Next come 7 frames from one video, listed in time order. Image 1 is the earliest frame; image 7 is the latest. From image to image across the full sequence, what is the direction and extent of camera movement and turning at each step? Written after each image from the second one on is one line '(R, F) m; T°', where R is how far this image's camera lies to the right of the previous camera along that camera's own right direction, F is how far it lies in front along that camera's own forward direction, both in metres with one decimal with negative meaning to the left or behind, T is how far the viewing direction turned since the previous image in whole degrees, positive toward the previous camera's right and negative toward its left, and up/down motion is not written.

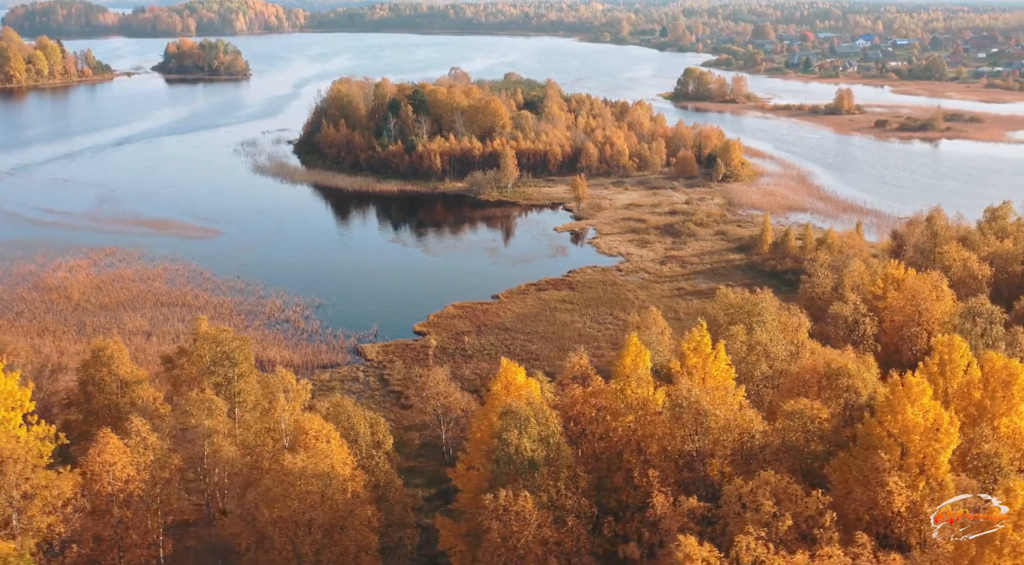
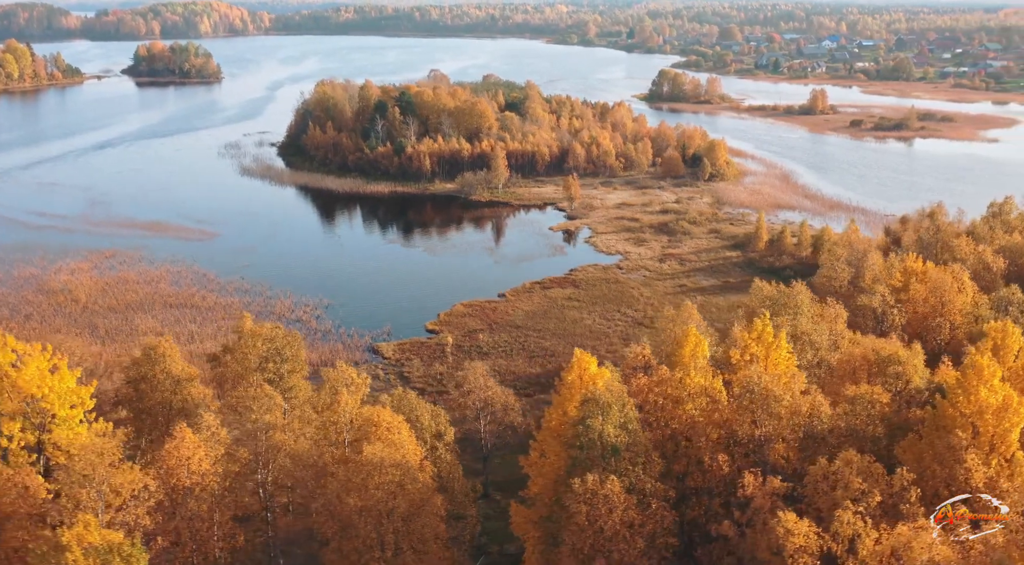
(-1.6, -0.3) m; +2°
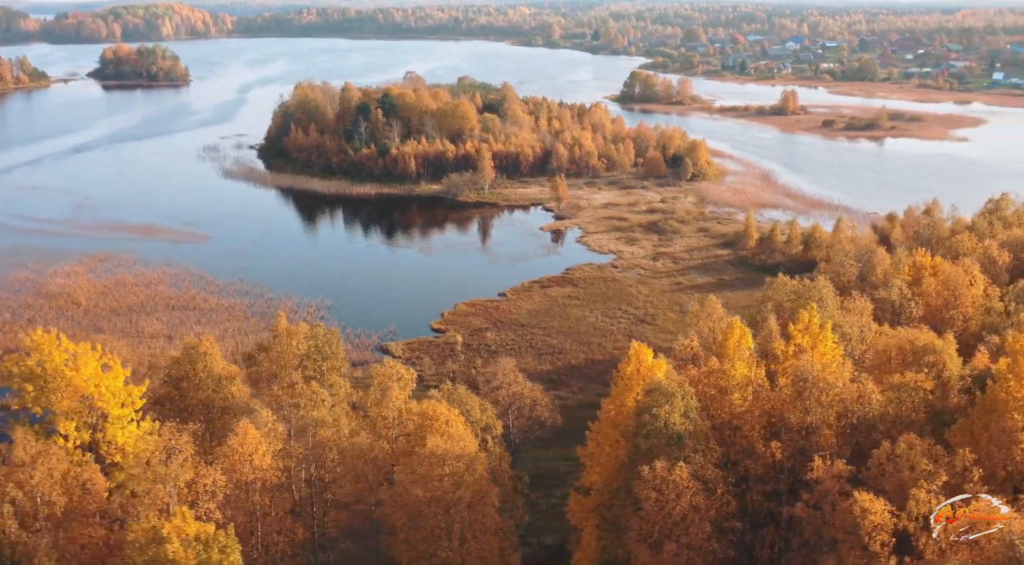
(-1.5, -0.3) m; +2°
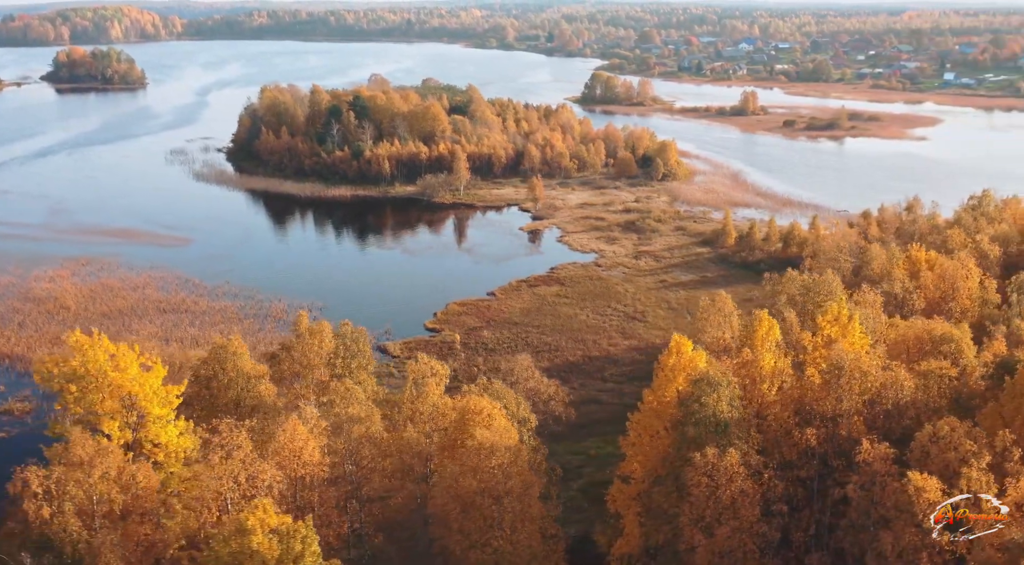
(-1.5, -0.3) m; +2°
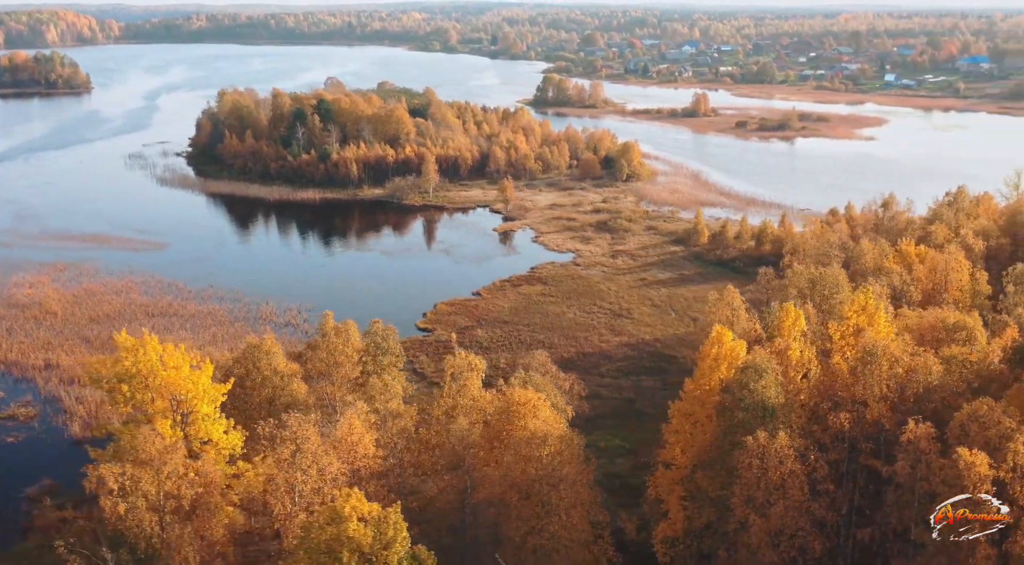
(-1.7, -0.5) m; +3°
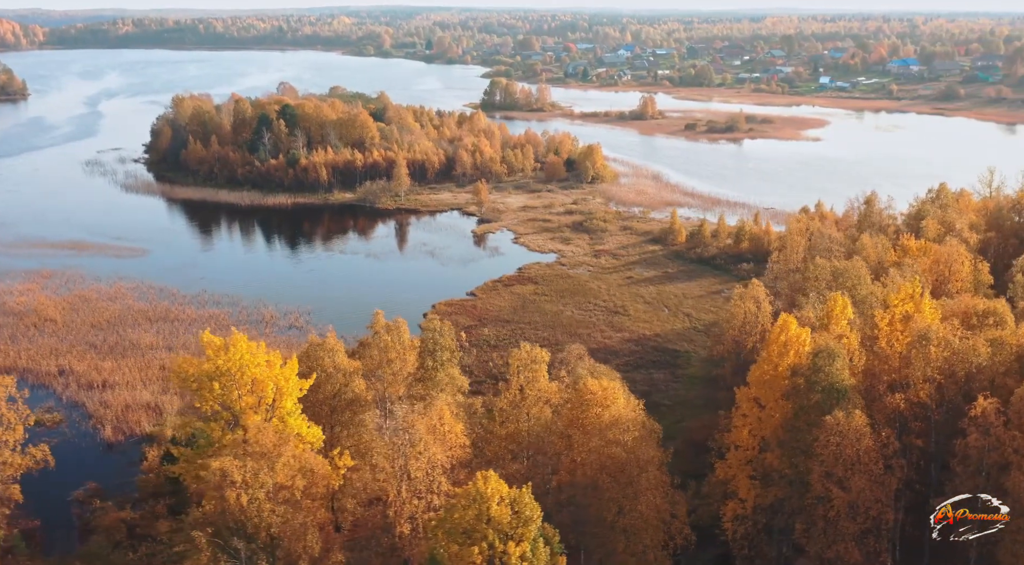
(-2.5, -0.7) m; +3°
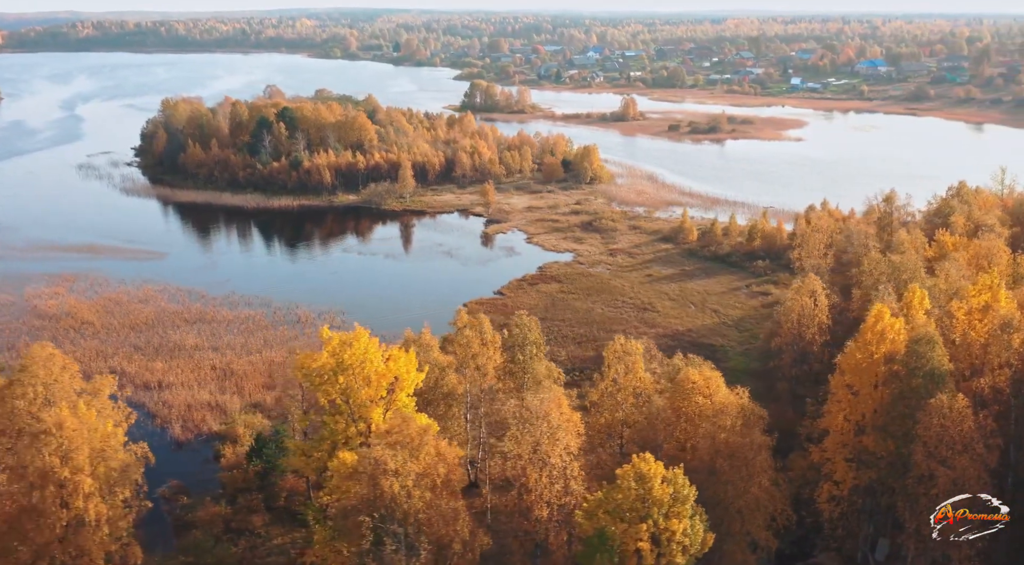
(-2.6, -0.6) m; +1°
